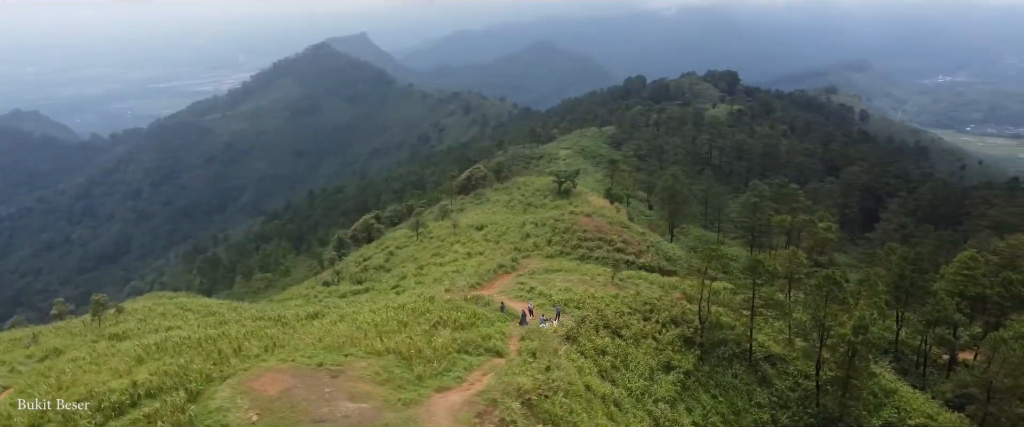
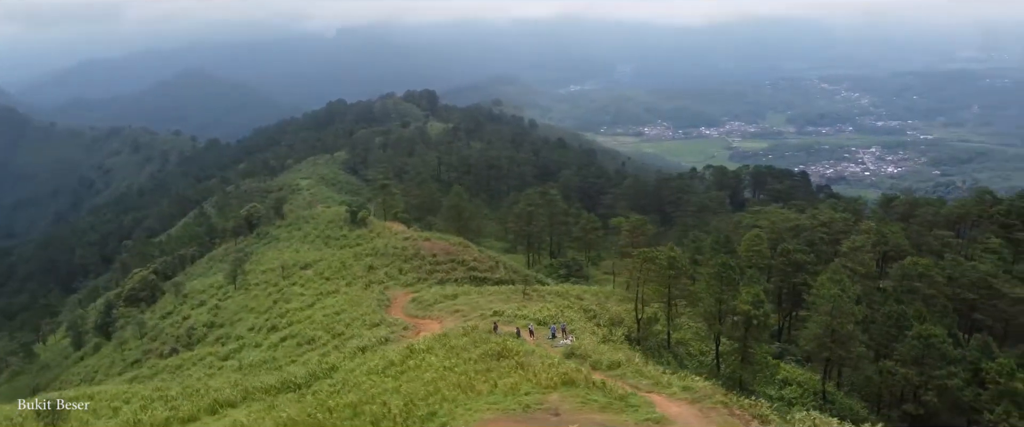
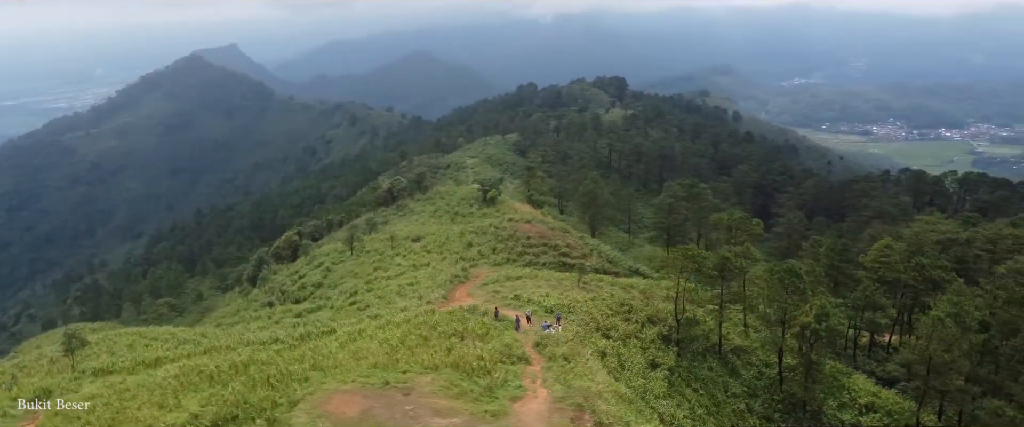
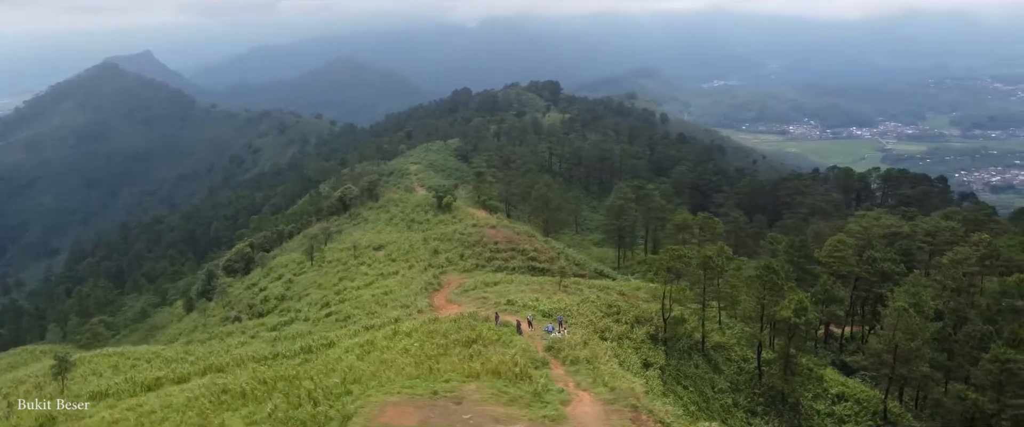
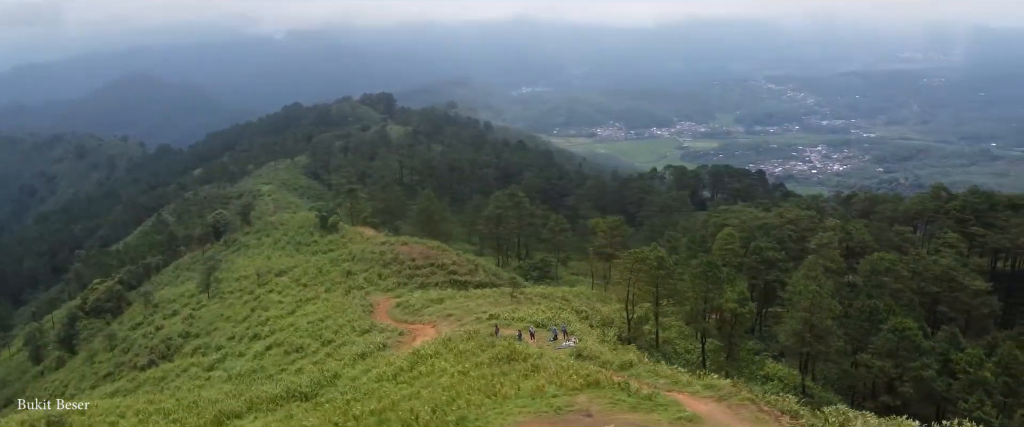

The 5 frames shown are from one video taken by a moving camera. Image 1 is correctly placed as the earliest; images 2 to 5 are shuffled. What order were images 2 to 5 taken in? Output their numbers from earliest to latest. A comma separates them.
3, 4, 2, 5
